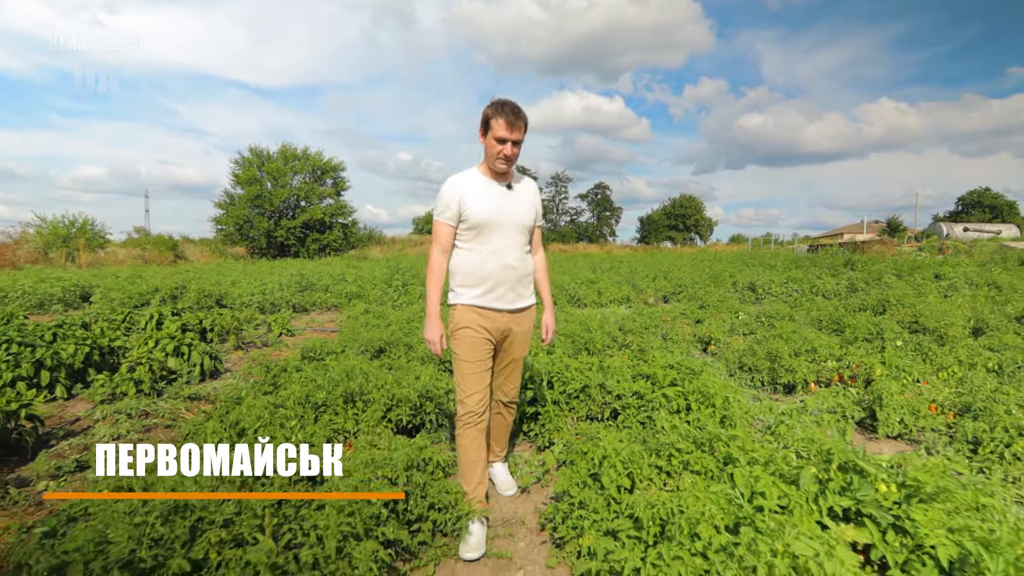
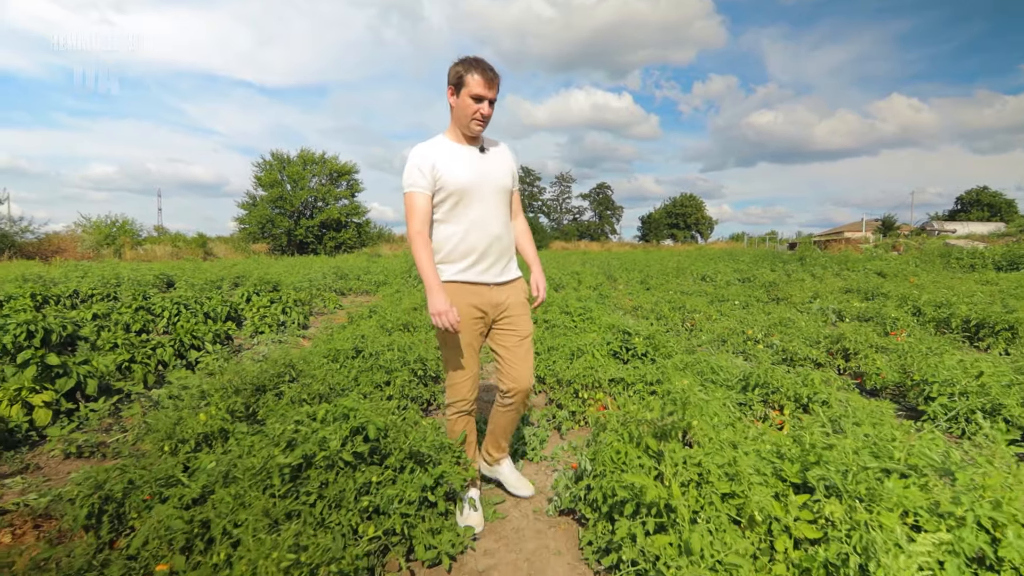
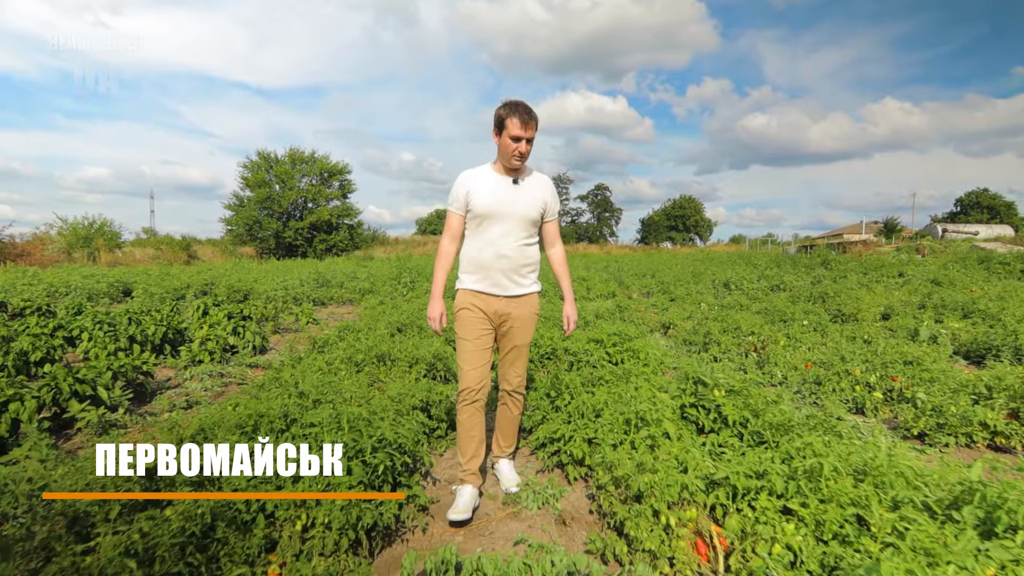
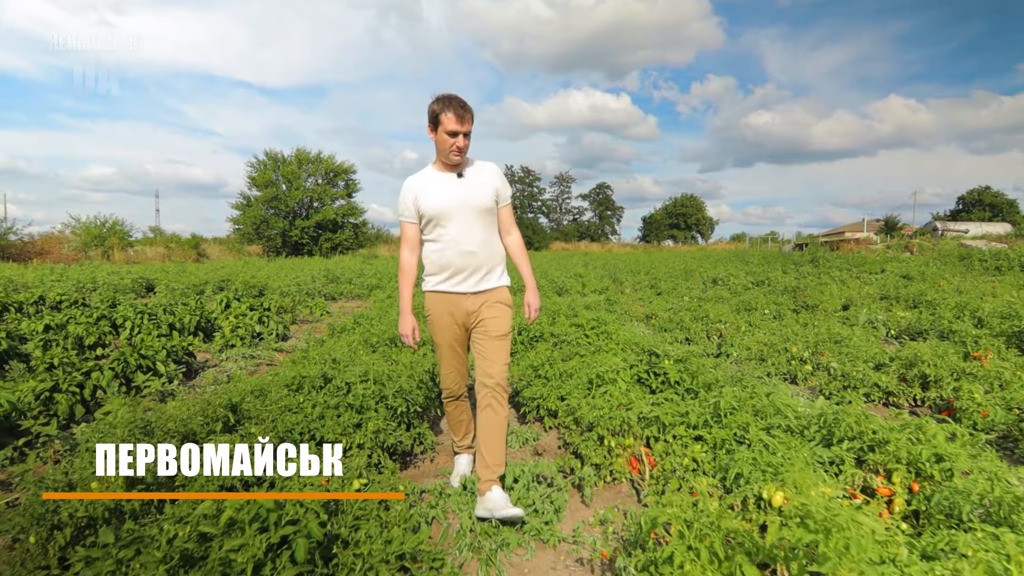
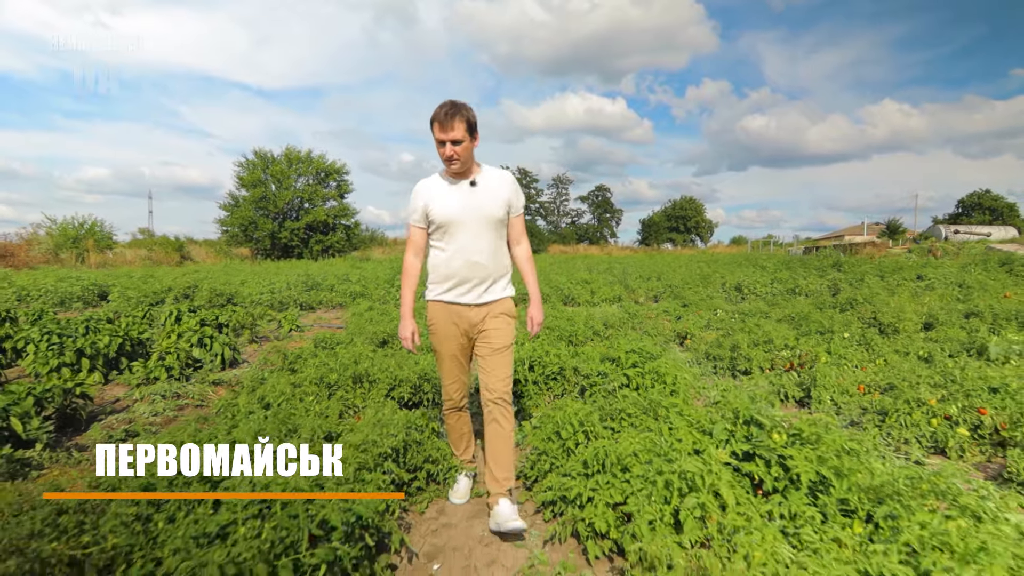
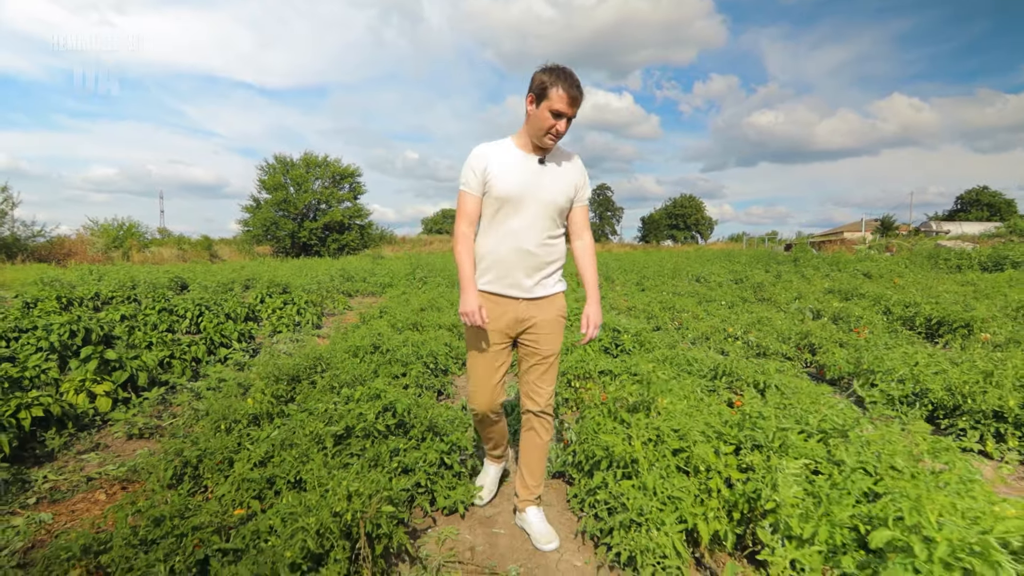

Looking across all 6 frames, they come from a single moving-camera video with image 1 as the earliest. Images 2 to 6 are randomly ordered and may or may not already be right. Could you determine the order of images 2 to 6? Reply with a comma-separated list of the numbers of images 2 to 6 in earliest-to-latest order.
5, 3, 4, 2, 6
